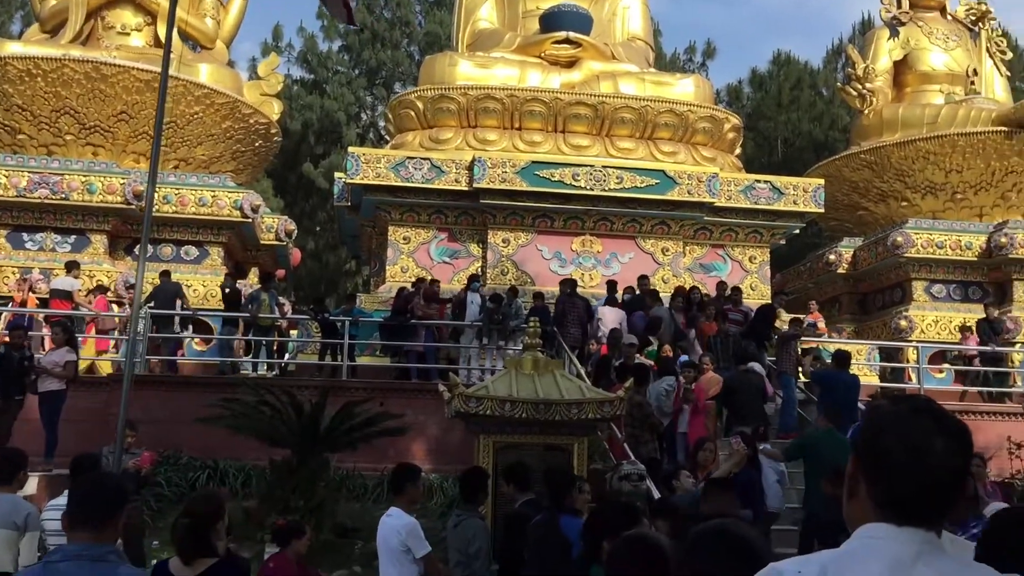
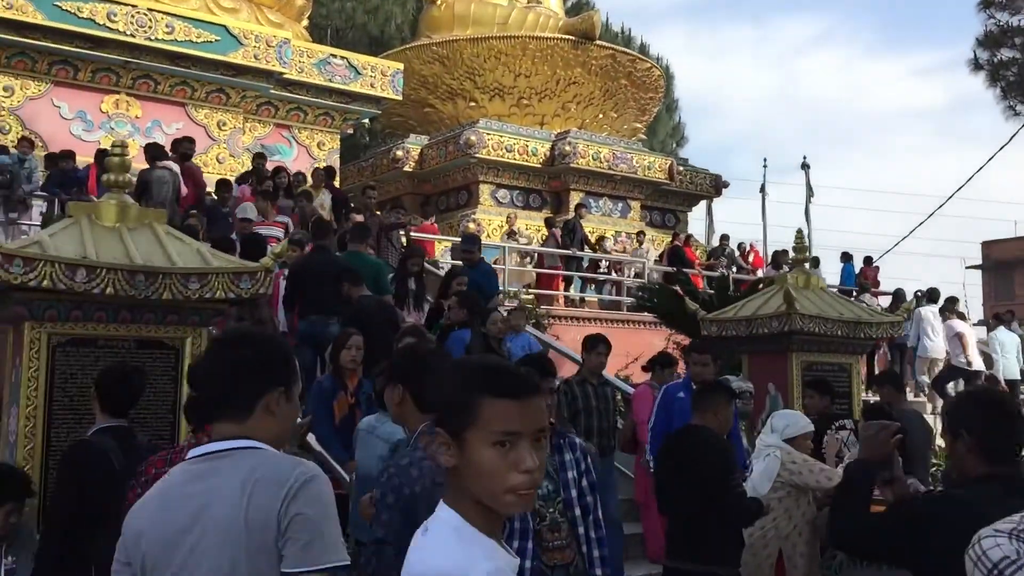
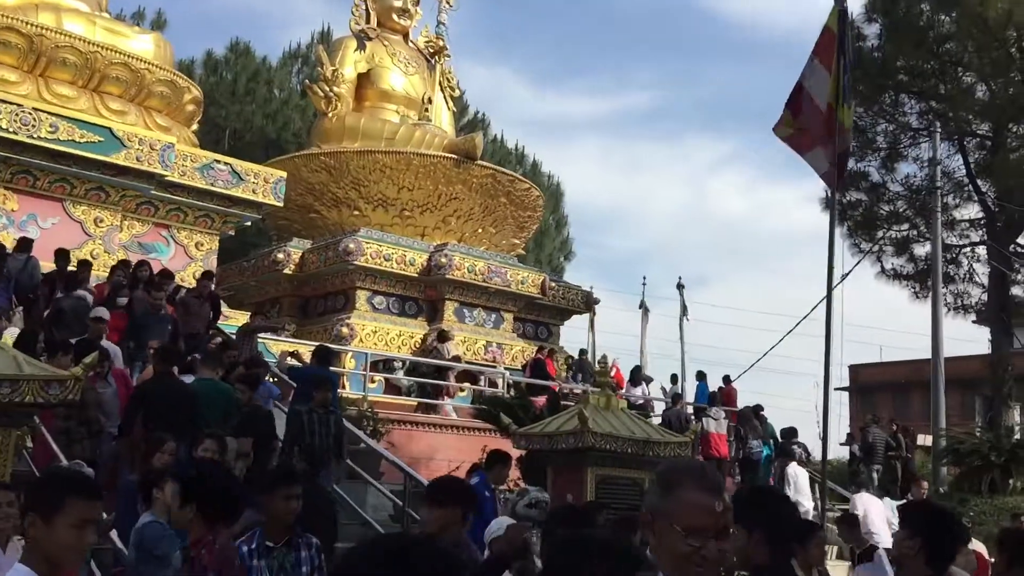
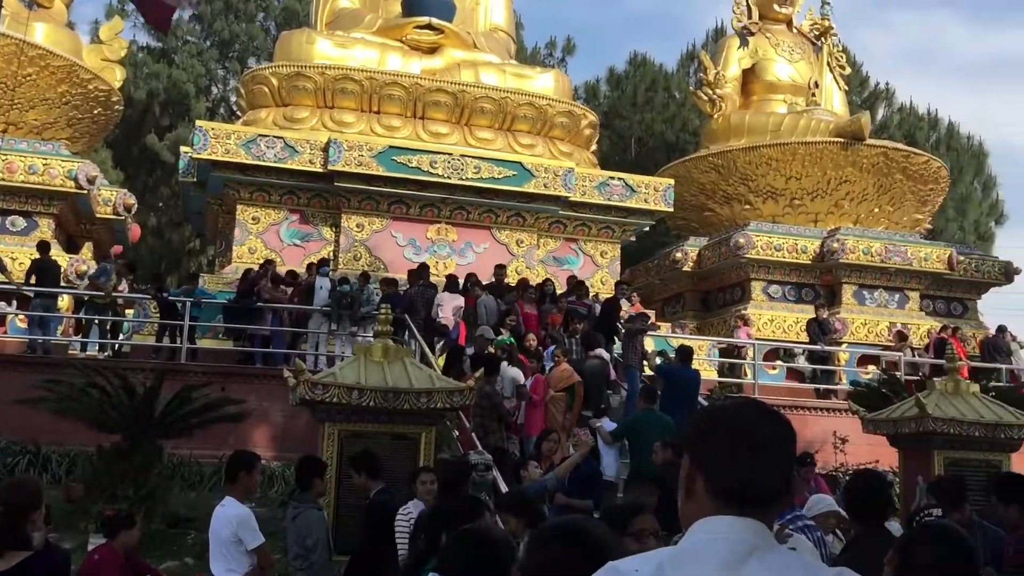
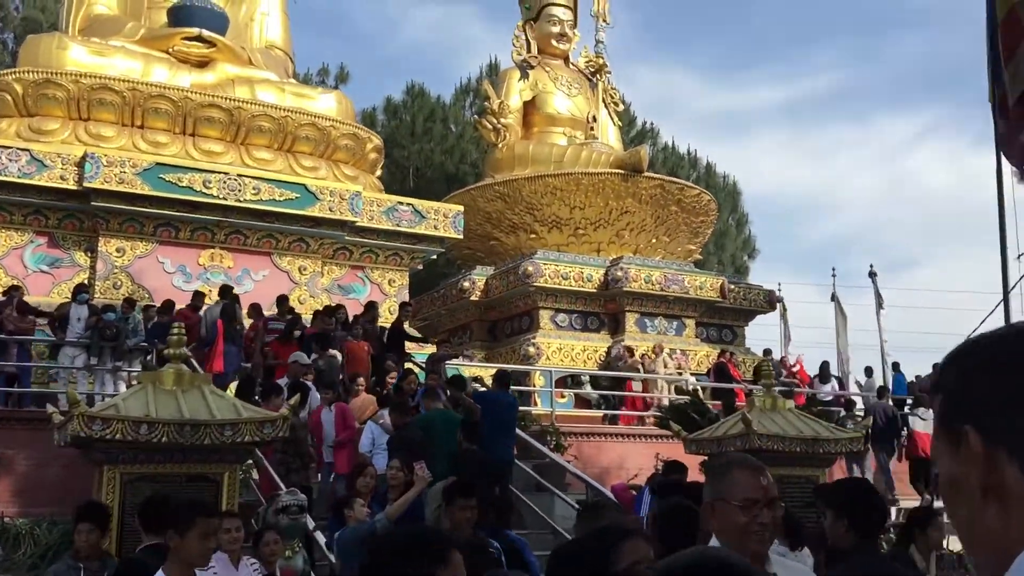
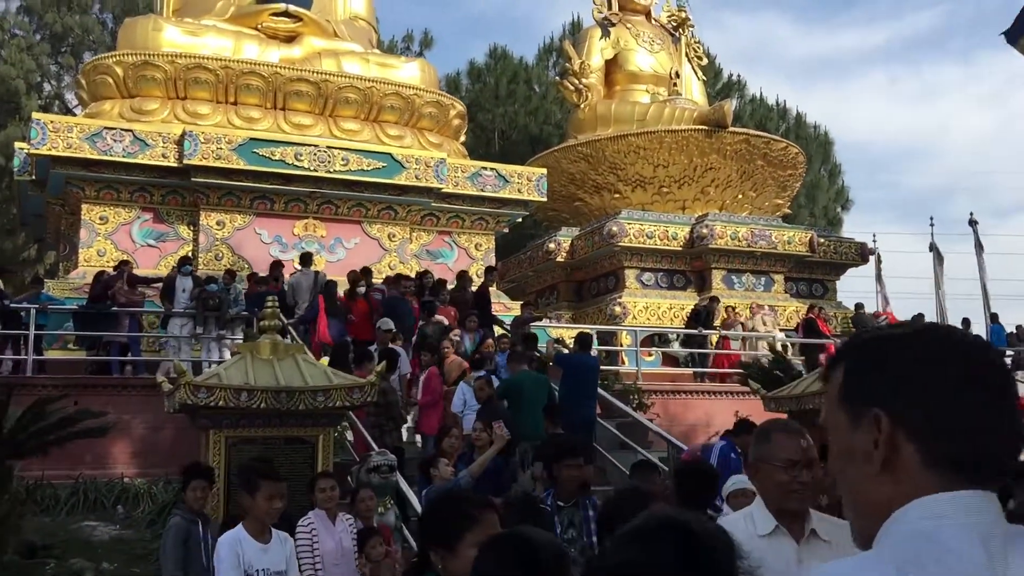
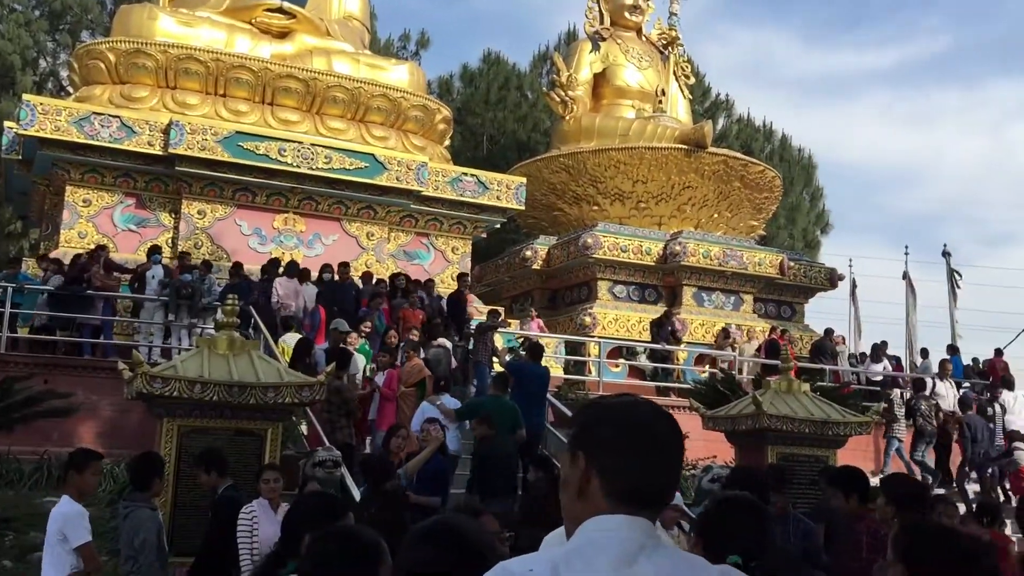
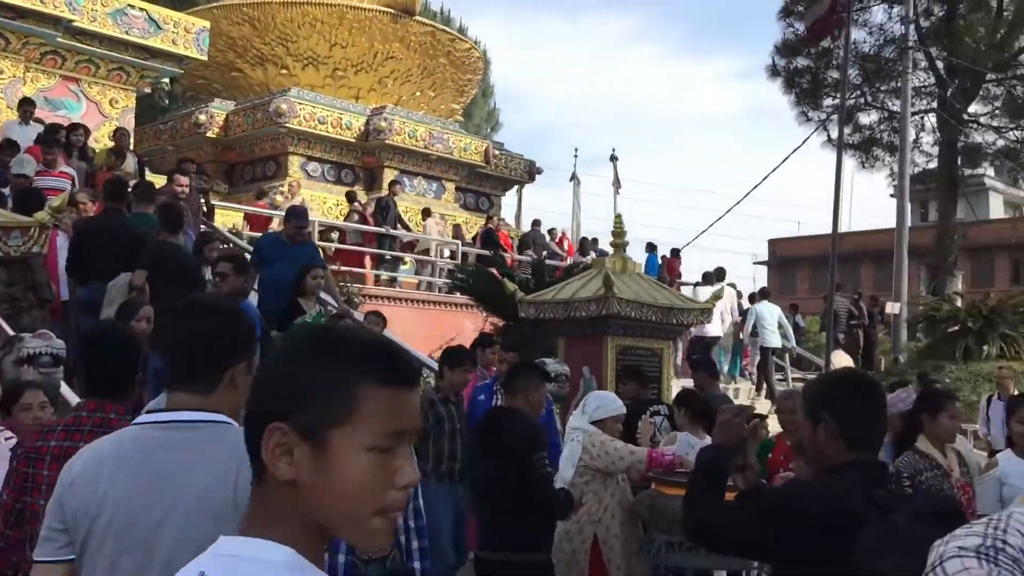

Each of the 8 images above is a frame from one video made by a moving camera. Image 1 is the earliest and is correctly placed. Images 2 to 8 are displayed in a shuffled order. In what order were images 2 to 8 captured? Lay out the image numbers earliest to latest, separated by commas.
4, 7, 6, 5, 3, 2, 8
